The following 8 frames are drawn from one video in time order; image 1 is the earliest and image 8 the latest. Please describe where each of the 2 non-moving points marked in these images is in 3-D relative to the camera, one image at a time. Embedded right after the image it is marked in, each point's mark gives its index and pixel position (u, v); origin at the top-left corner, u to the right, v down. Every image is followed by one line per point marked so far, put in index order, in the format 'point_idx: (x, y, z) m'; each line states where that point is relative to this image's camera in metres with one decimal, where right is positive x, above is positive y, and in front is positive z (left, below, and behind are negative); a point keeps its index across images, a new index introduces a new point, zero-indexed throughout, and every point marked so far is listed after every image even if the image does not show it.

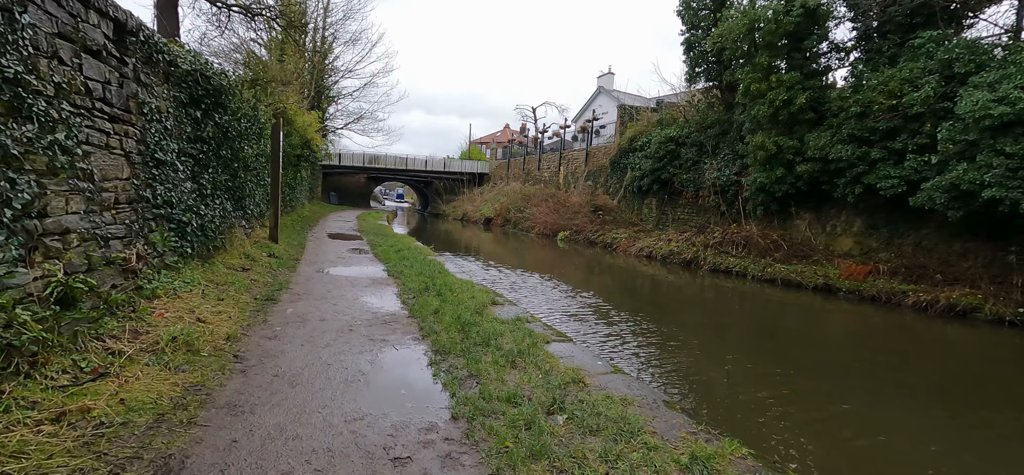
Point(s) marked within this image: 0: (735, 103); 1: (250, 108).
0: (+6.5, +3.9, +13.7) m
1: (-4.2, +2.1, +7.6) m
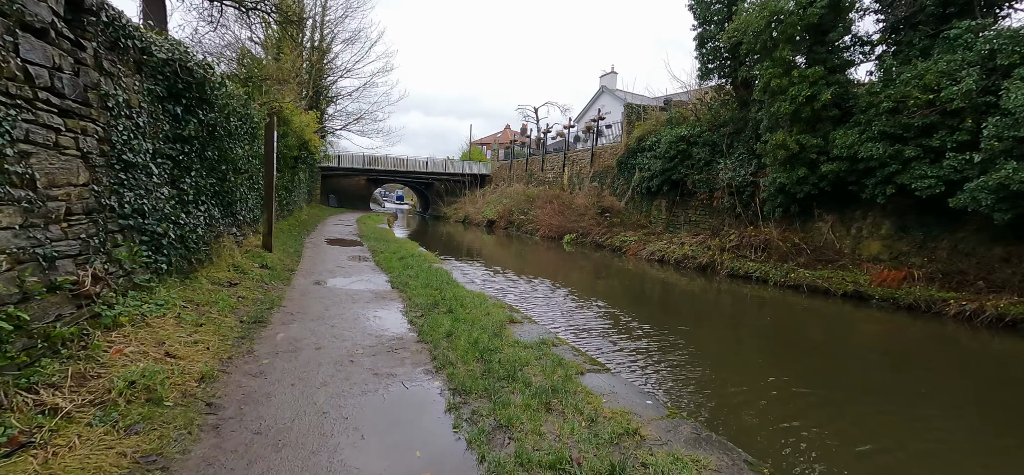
0: (+6.6, +3.8, +13.2) m
1: (-4.0, +1.9, +7.0) m
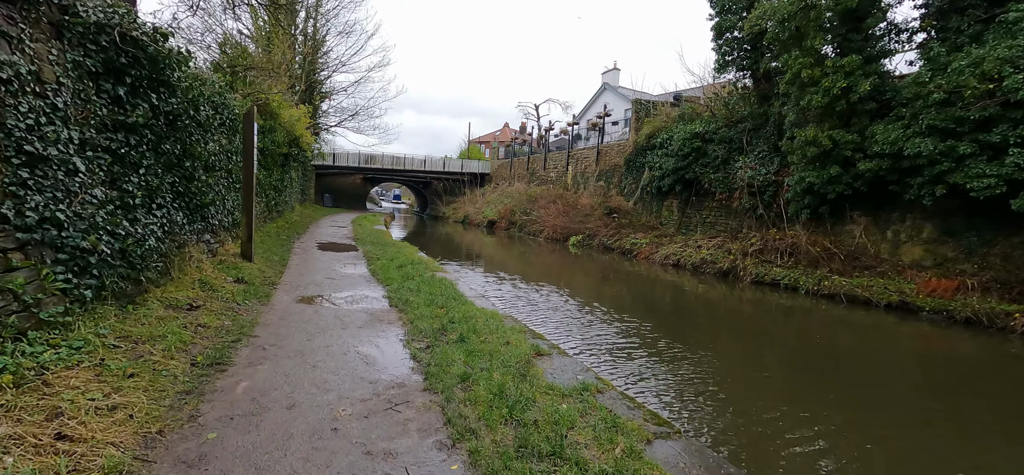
0: (+6.8, +3.7, +12.3) m
1: (-3.8, +1.8, +6.1) m
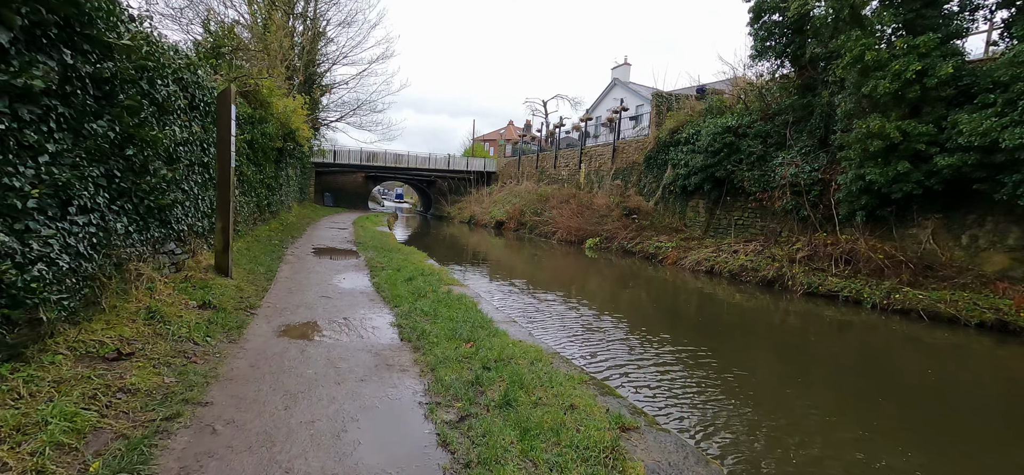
0: (+7.2, +3.6, +11.1) m
1: (-3.4, +1.7, +4.9) m
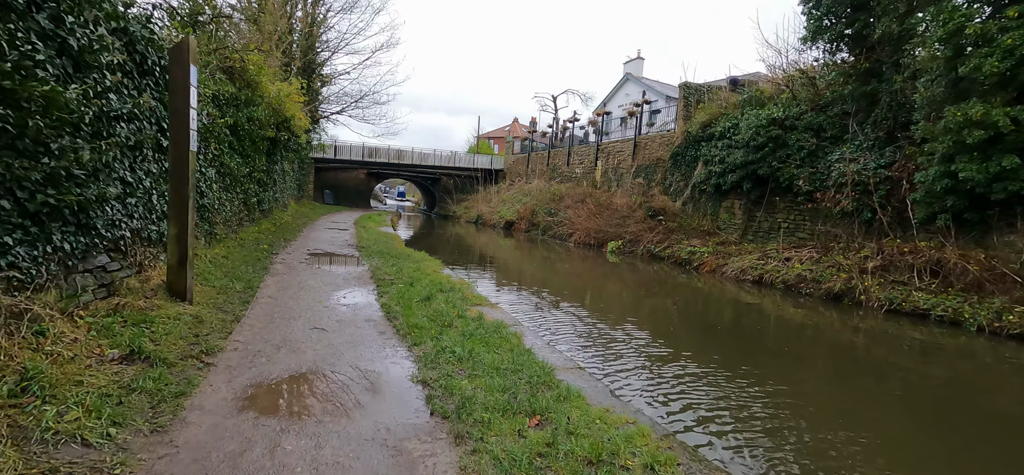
0: (+7.7, +3.5, +9.7) m
1: (-2.9, +1.7, +3.5) m
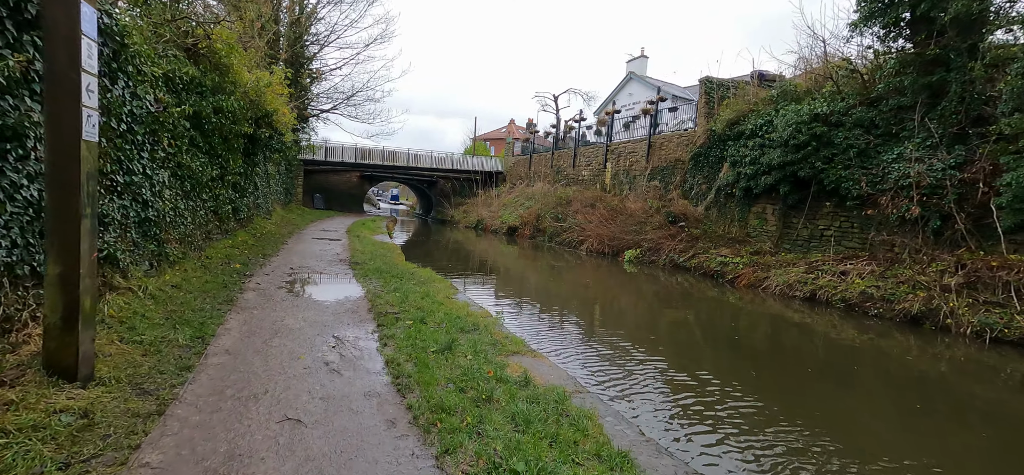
0: (+8.1, +3.3, +8.5) m
1: (-2.5, +1.5, +2.1) m
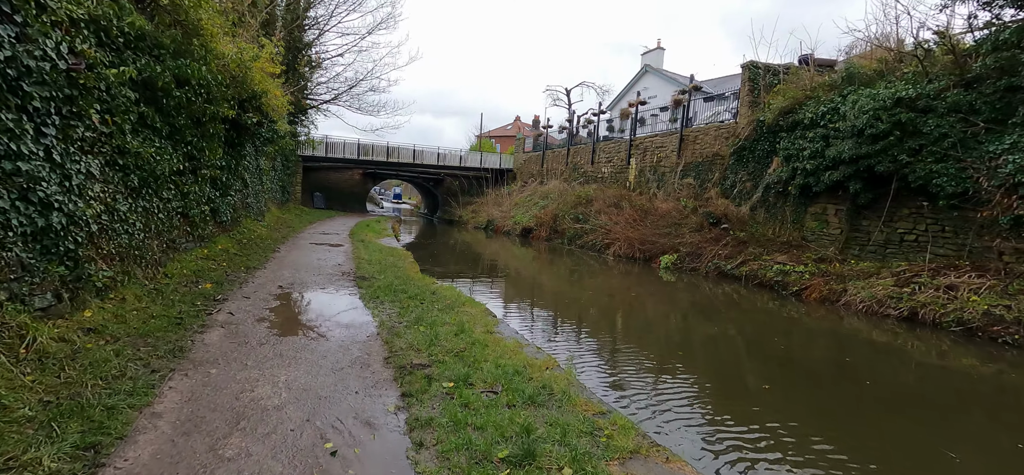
0: (+8.6, +3.2, +6.9) m
1: (-1.9, +1.3, +0.6) m
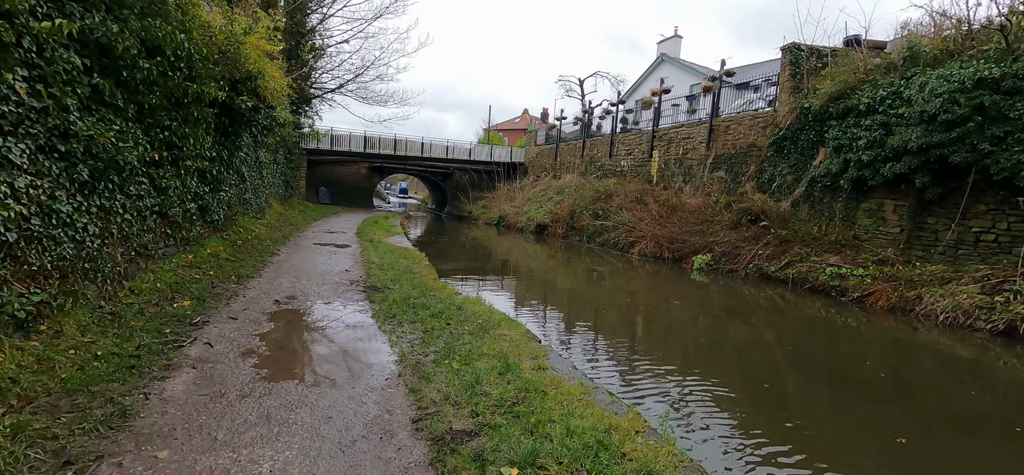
0: (+9.1, +3.1, +5.8) m
1: (-1.5, +1.2, -0.4) m
